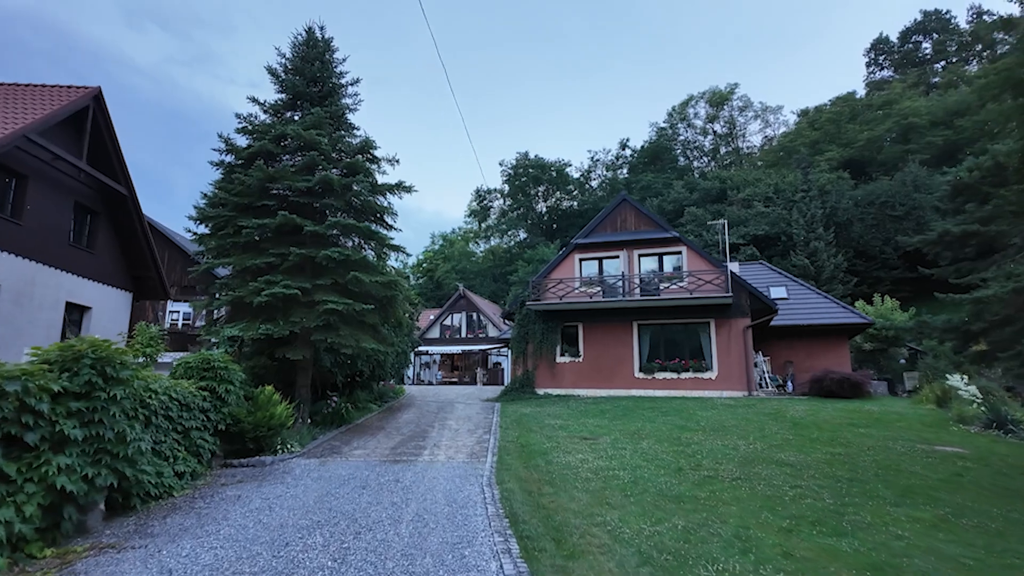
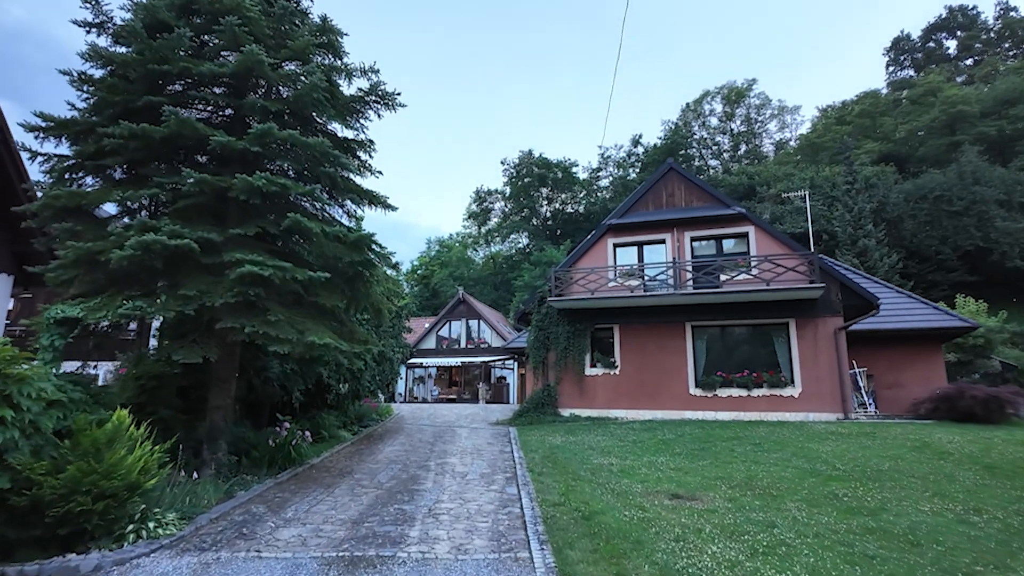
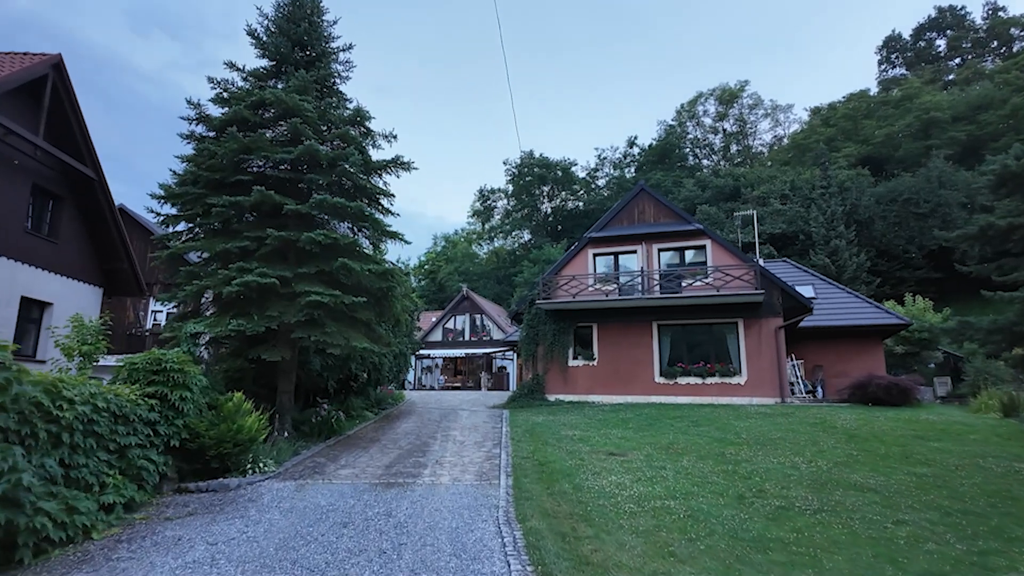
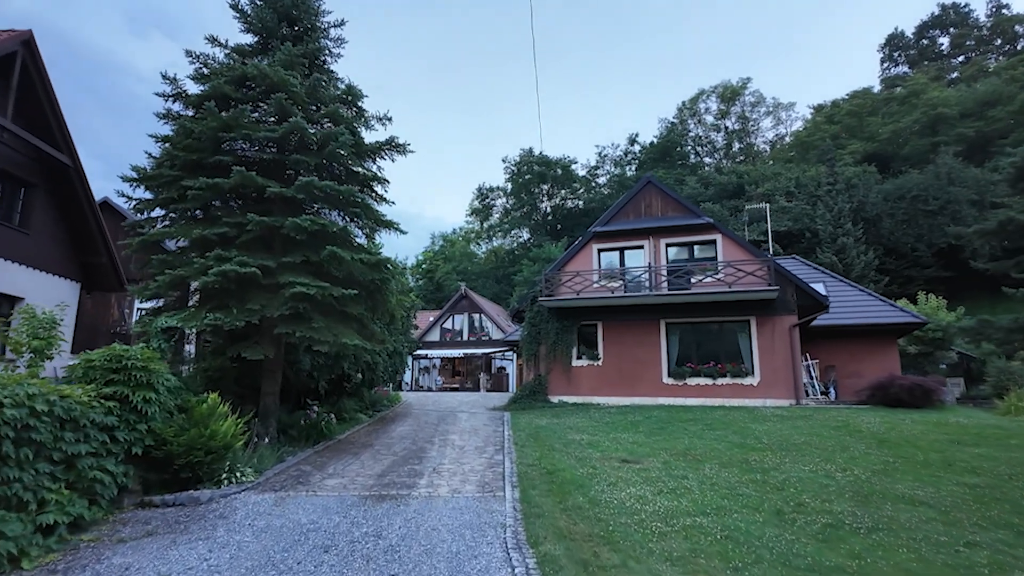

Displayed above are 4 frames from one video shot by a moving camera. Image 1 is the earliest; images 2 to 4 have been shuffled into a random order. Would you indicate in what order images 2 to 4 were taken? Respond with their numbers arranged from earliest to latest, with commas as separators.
3, 4, 2
